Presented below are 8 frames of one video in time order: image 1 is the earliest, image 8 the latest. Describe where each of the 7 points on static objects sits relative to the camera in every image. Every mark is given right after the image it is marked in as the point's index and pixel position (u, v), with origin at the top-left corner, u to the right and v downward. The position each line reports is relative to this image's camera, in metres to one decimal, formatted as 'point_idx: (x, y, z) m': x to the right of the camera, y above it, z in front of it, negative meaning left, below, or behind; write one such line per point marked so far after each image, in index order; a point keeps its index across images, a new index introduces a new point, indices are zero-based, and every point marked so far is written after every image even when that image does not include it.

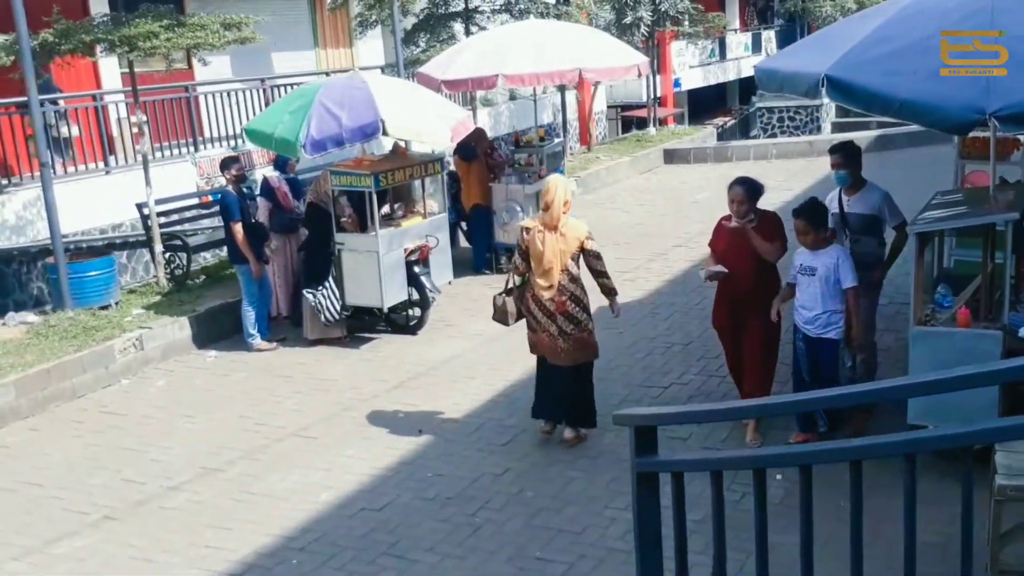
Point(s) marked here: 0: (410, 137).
0: (-0.8, +1.3, +7.8) m
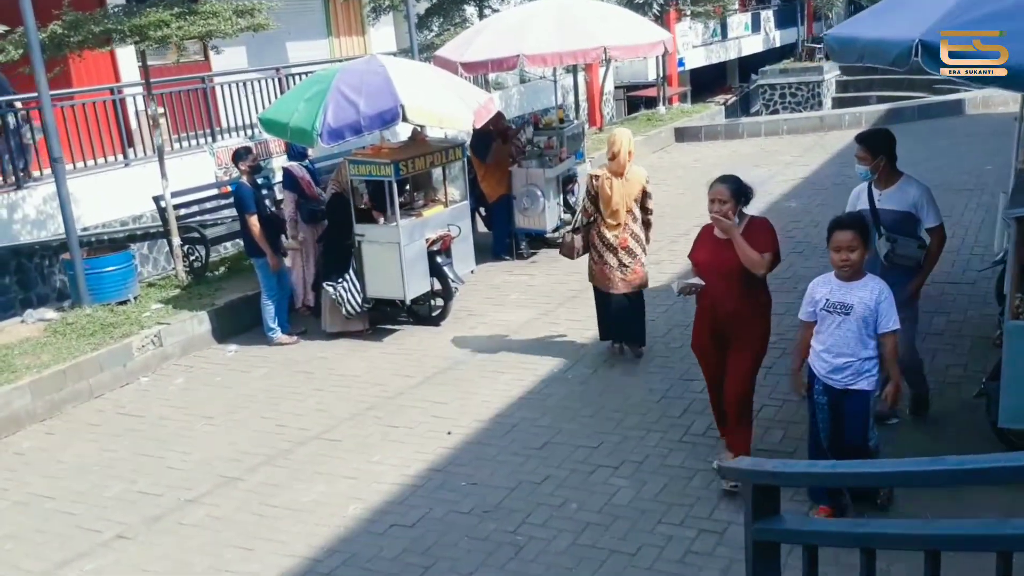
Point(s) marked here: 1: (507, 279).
0: (-0.6, +1.3, +7.6) m
1: (-0.1, 0.0, +9.5) m
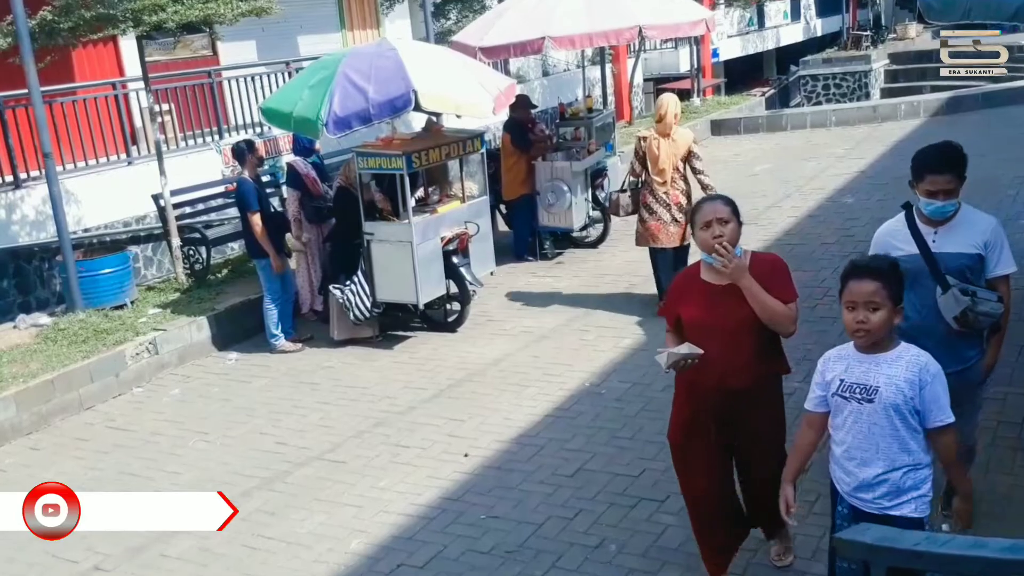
0: (-0.5, +1.3, +6.9) m
1: (+0.1, 0.0, +8.8) m
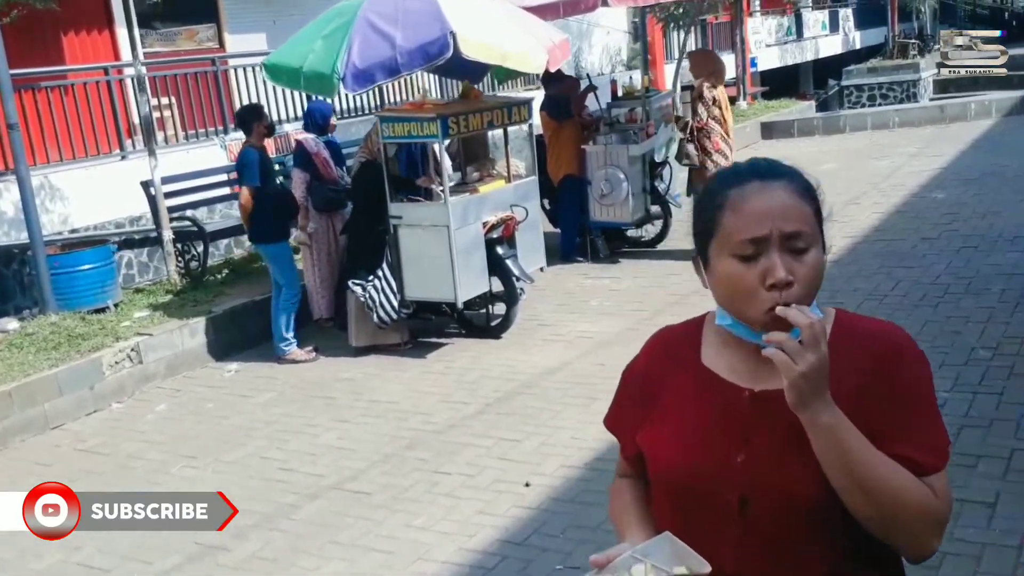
0: (-0.1, +1.3, +5.7) m
1: (+0.5, -0.1, +7.5) m
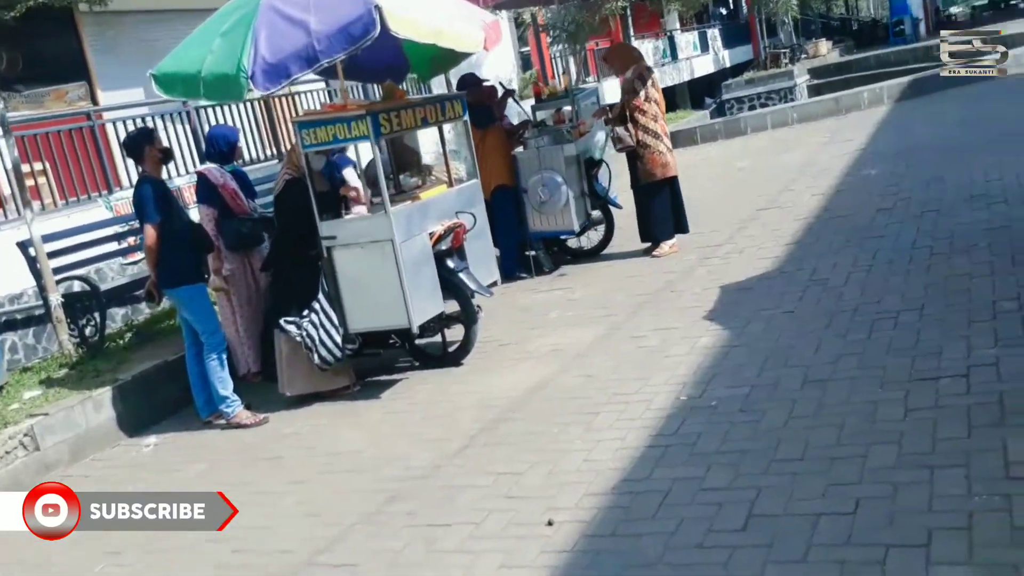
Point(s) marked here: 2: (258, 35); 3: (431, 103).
0: (-0.5, +1.2, +5.0) m
1: (+0.1, -0.2, +6.8) m
2: (-1.2, +1.2, +4.7) m
3: (-0.5, +1.0, +5.6) m
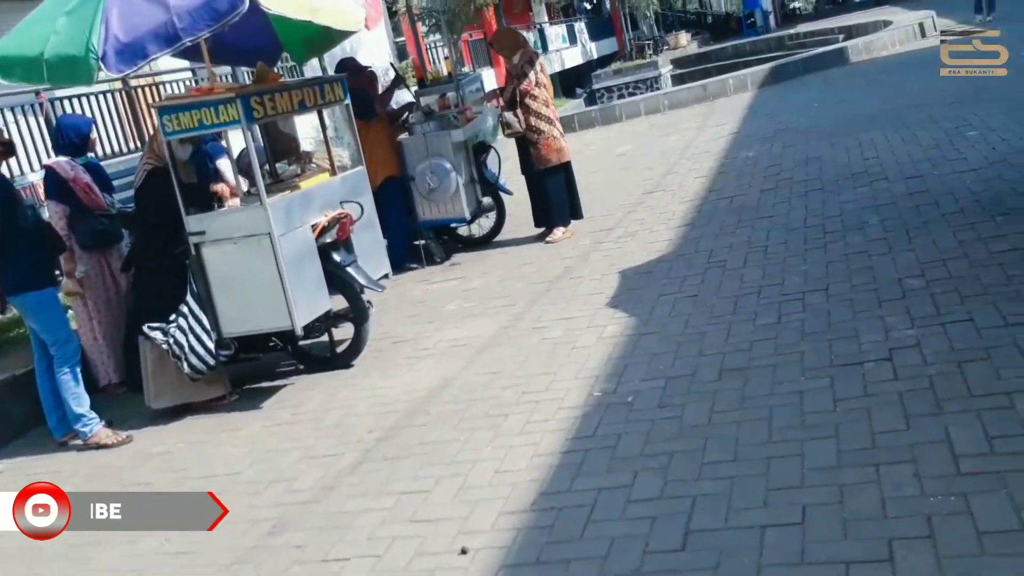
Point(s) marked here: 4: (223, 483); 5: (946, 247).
0: (-1.0, +1.3, +4.5) m
1: (-0.6, -0.1, +6.4) m
2: (-1.7, +1.2, +4.1) m
3: (-1.1, +1.1, +5.1) m
4: (-1.2, -0.8, +4.2) m
5: (+2.5, +0.2, +5.7) m
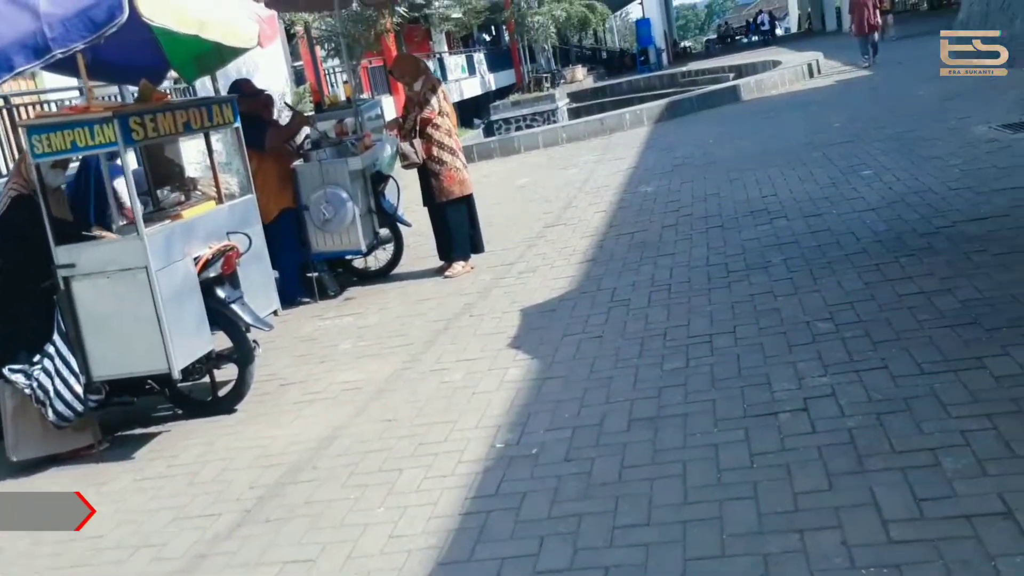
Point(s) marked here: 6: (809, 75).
0: (-1.4, +1.1, +4.2) m
1: (-1.2, -0.3, +6.1) m
2: (-2.1, +1.0, +3.7) m
3: (-1.6, +0.9, +4.8) m
4: (-1.6, -1.0, +3.7) m
5: (+2.0, 0.0, +5.7) m
6: (+5.2, +3.7, +17.0) m
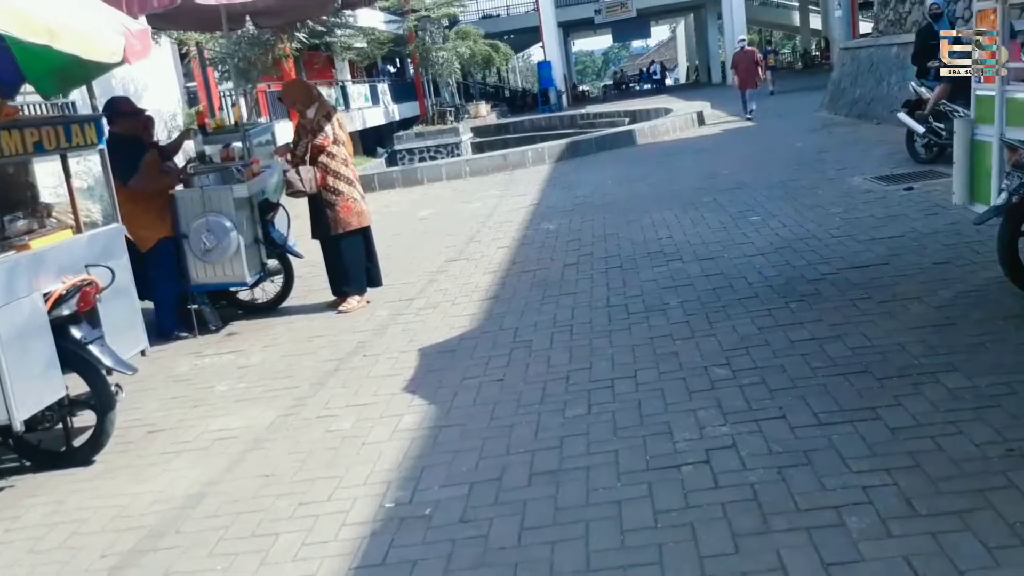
0: (-1.8, +0.9, +3.7) m
1: (-1.8, -0.5, +5.6) m
2: (-2.4, +0.9, +3.2) m
3: (-2.0, +0.7, +4.3) m
4: (-2.0, -1.1, +3.2) m
5: (+1.4, -0.3, +5.6) m
6: (+3.5, +3.0, +17.3) m
